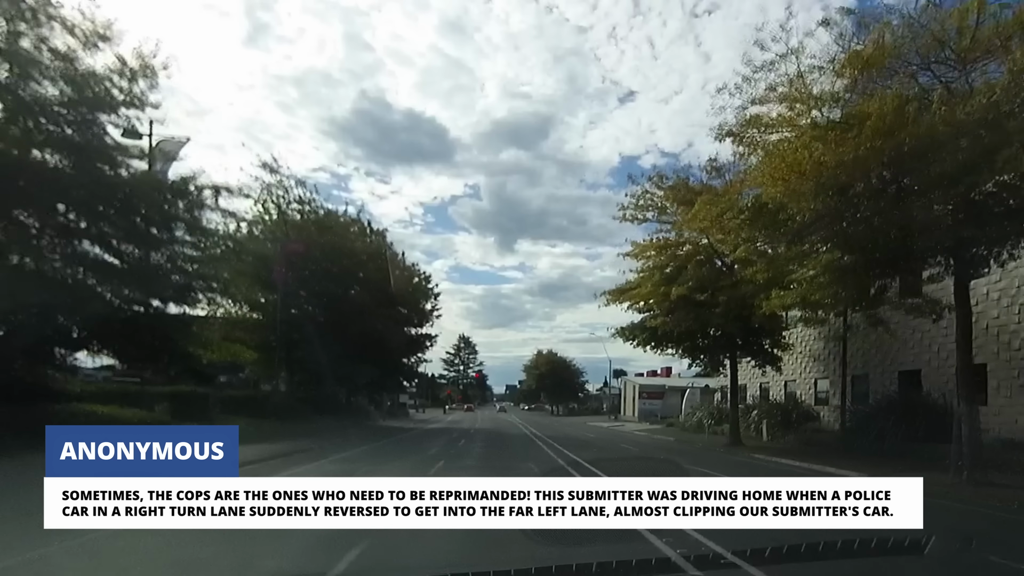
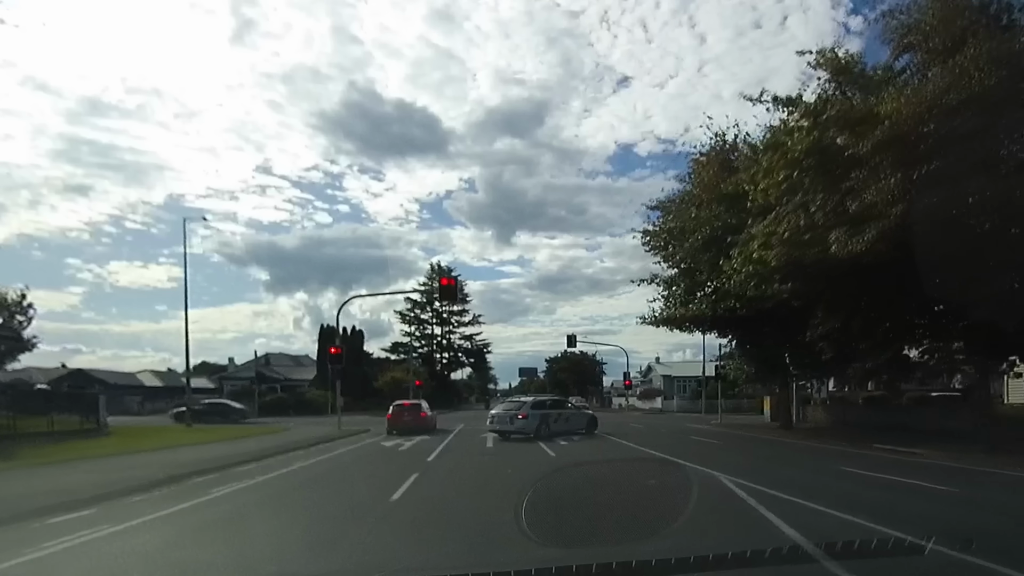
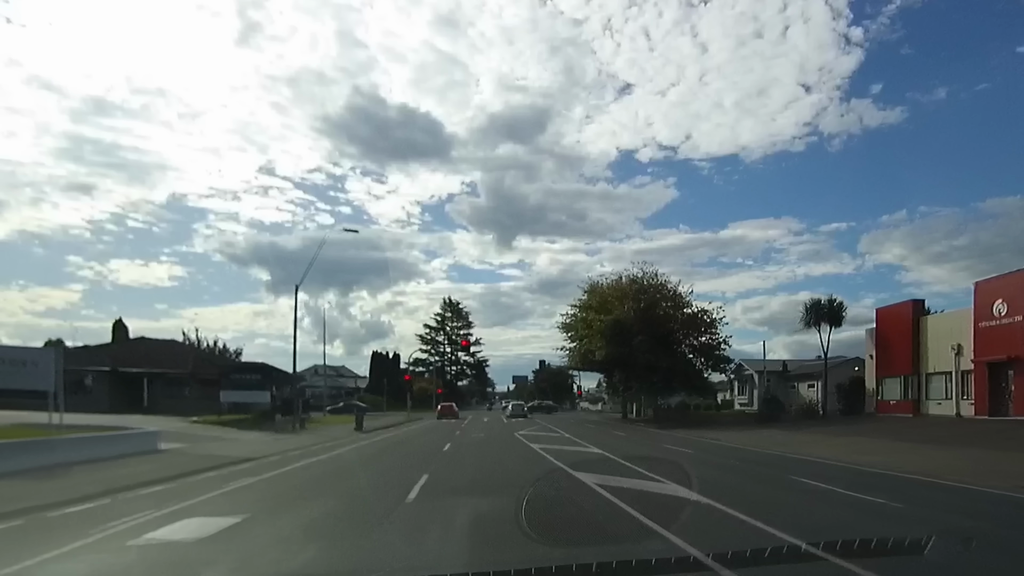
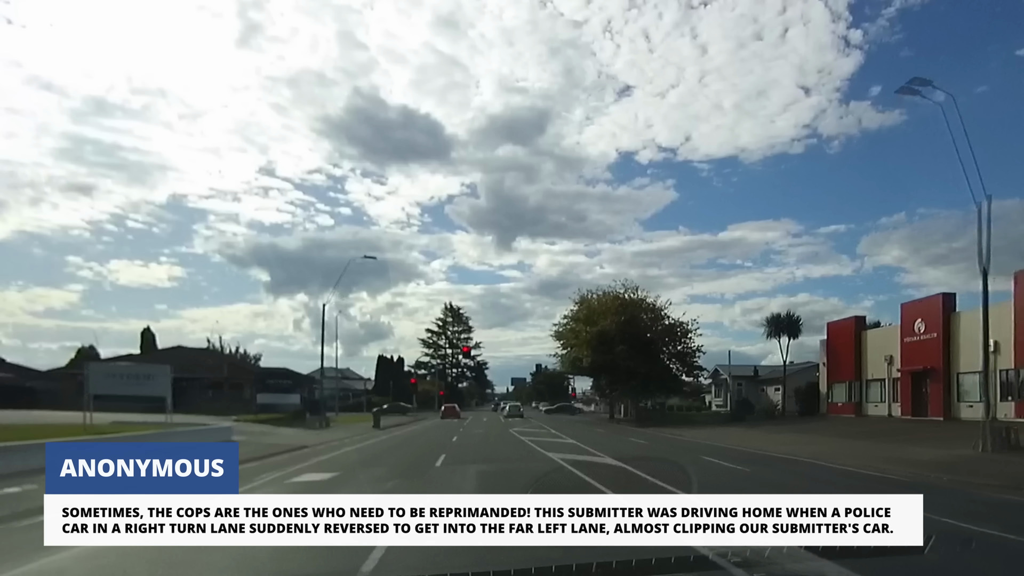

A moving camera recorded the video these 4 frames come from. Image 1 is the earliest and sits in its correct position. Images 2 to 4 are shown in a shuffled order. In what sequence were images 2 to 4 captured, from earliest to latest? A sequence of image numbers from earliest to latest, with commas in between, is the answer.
4, 3, 2
